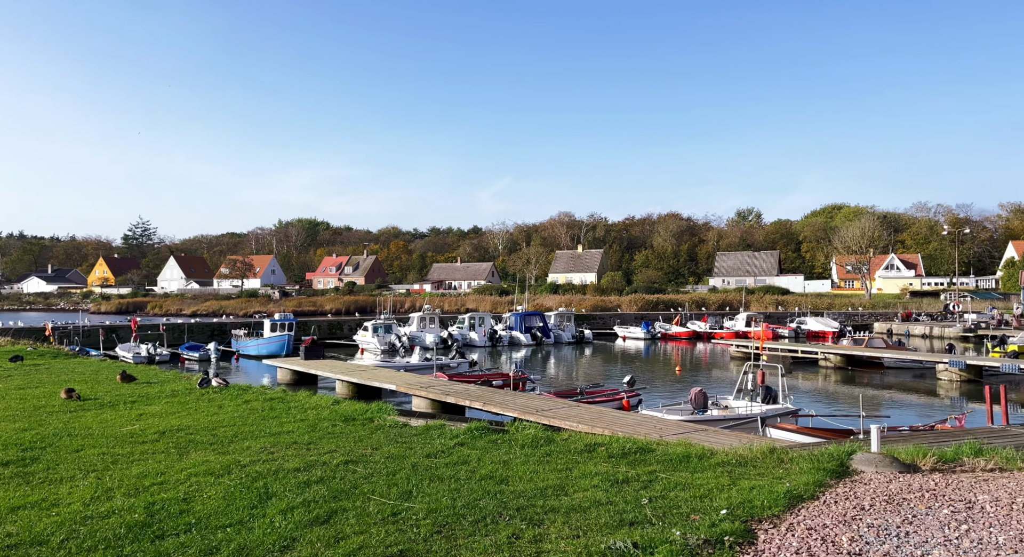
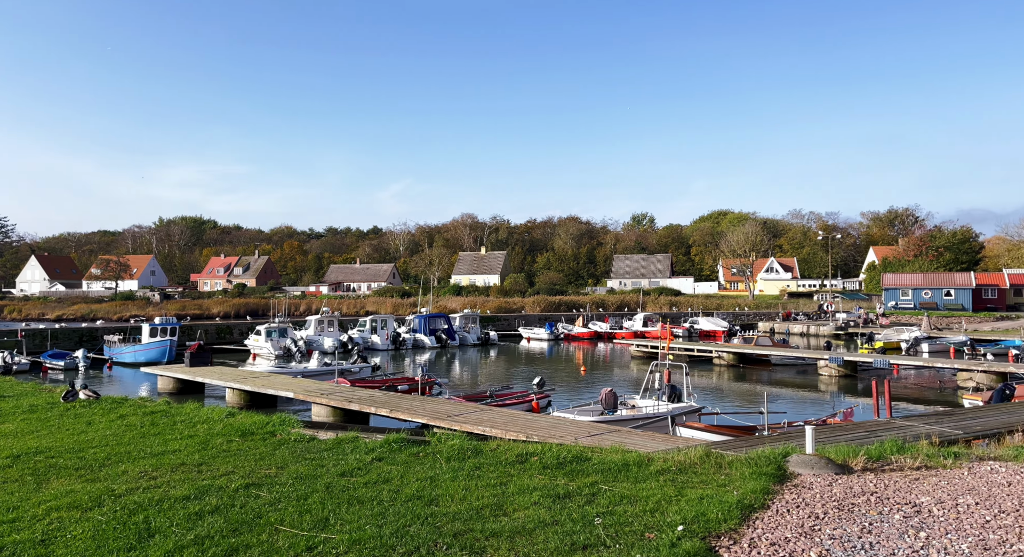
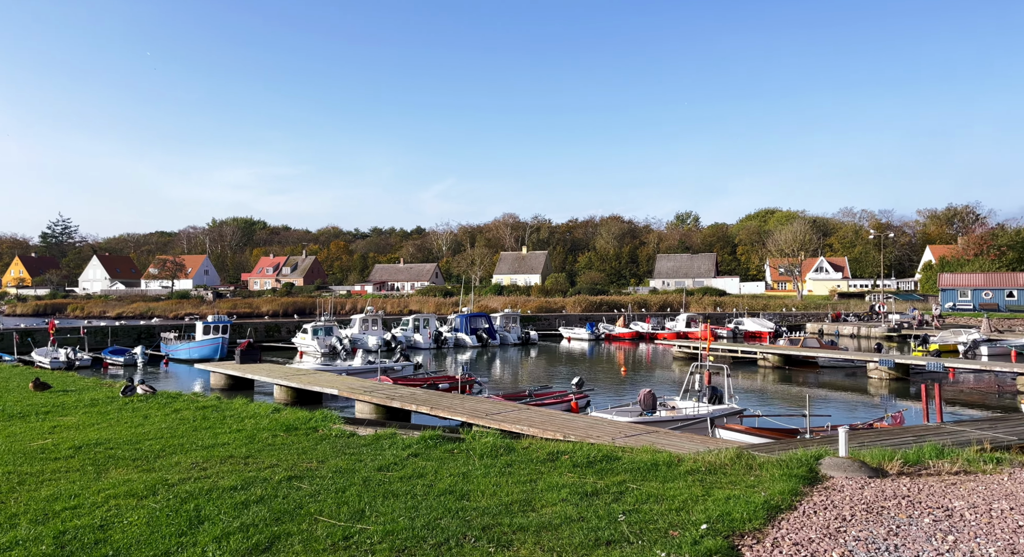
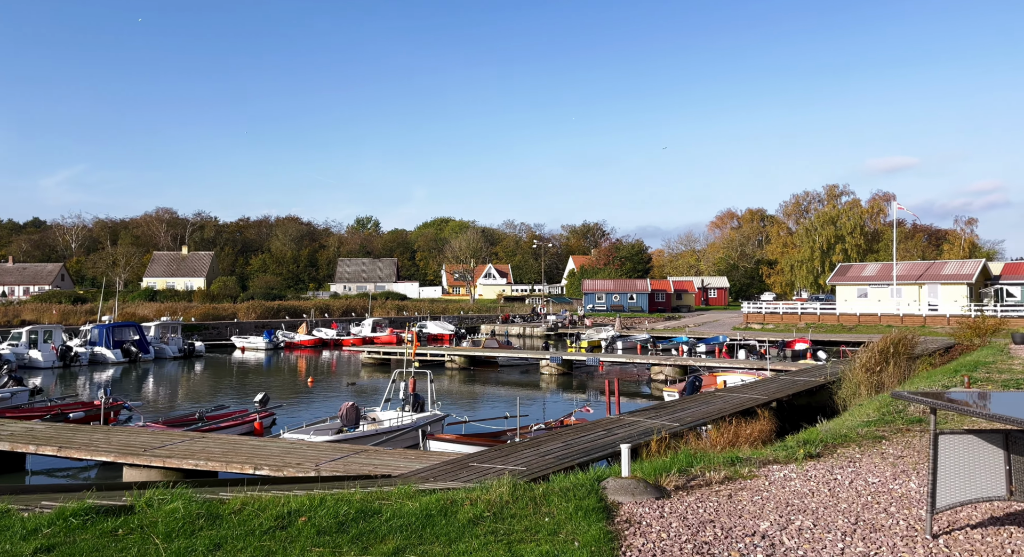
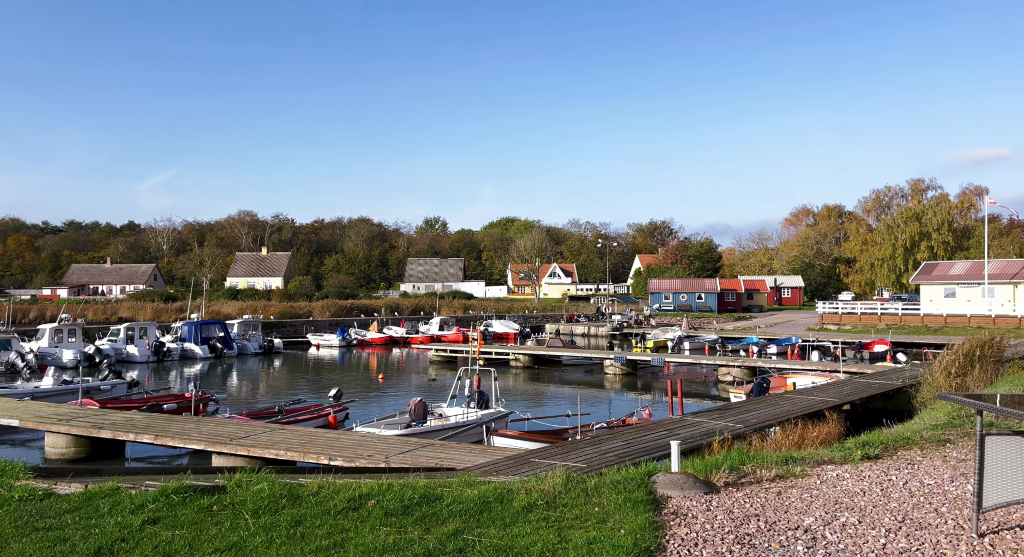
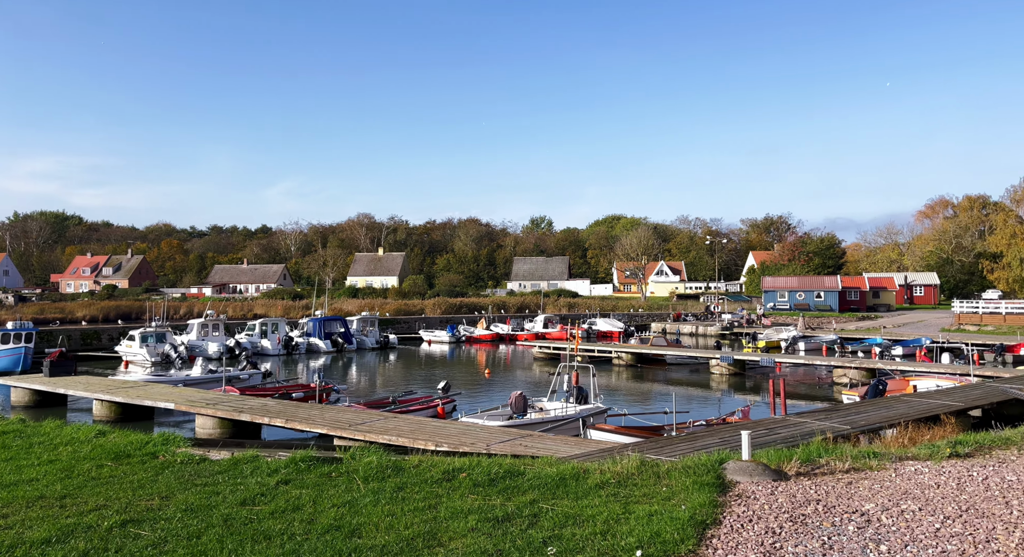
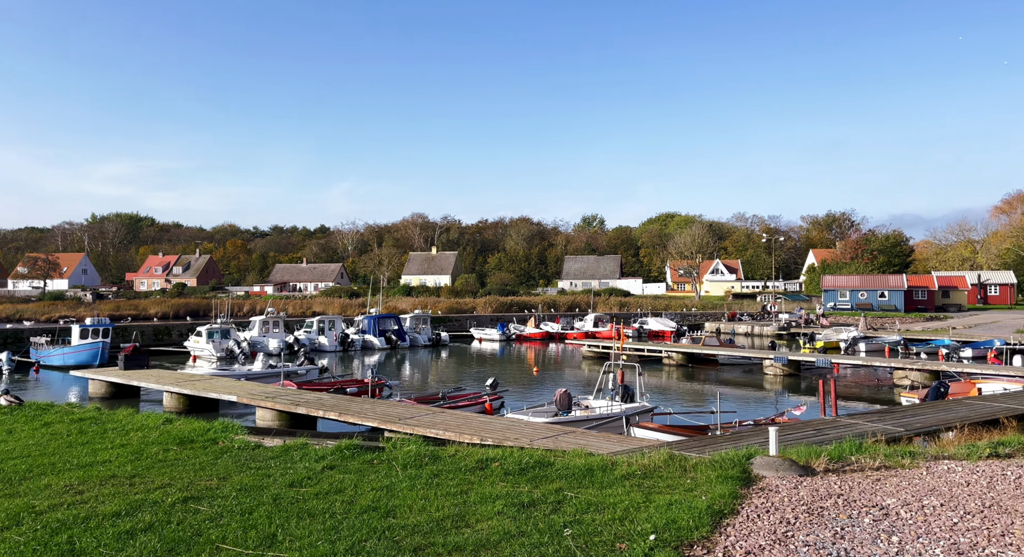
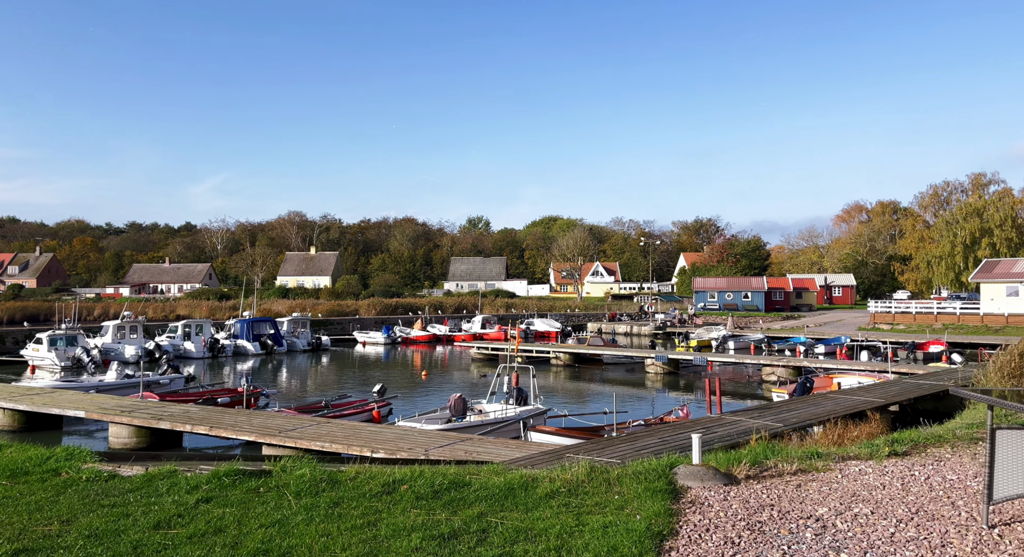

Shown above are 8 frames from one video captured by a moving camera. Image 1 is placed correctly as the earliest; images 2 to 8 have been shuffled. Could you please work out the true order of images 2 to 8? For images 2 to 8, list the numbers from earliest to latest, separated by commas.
3, 2, 7, 6, 8, 5, 4
